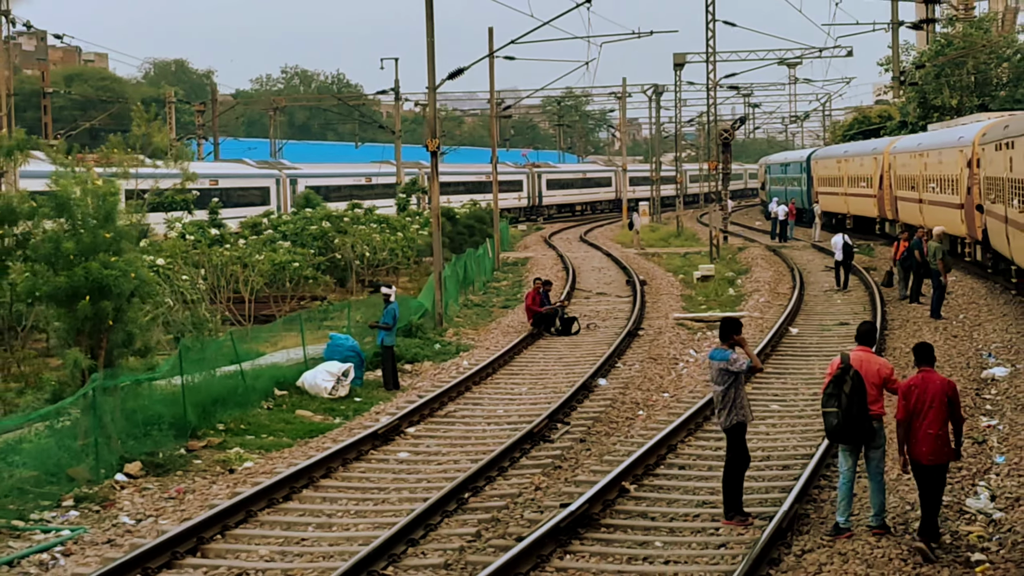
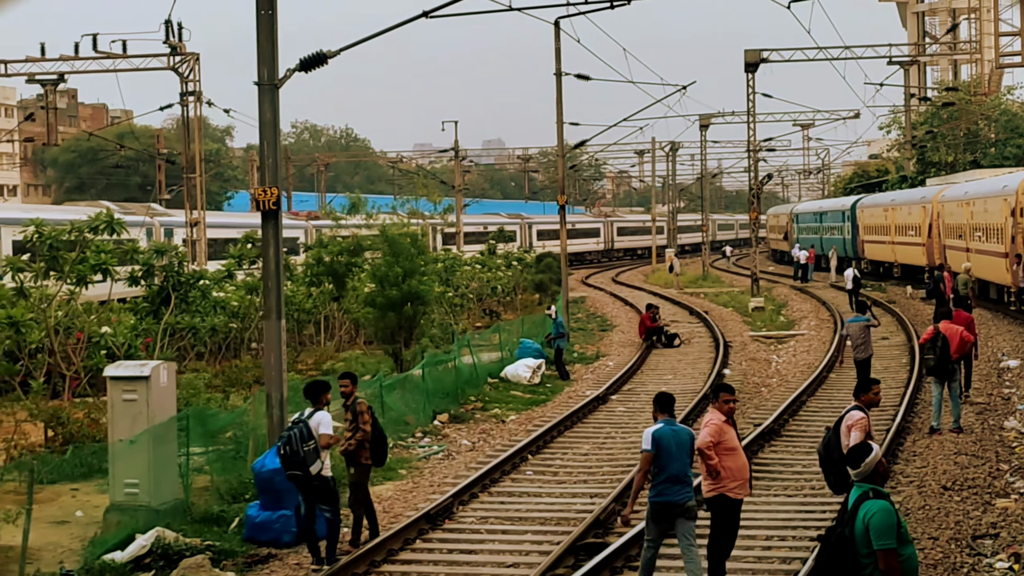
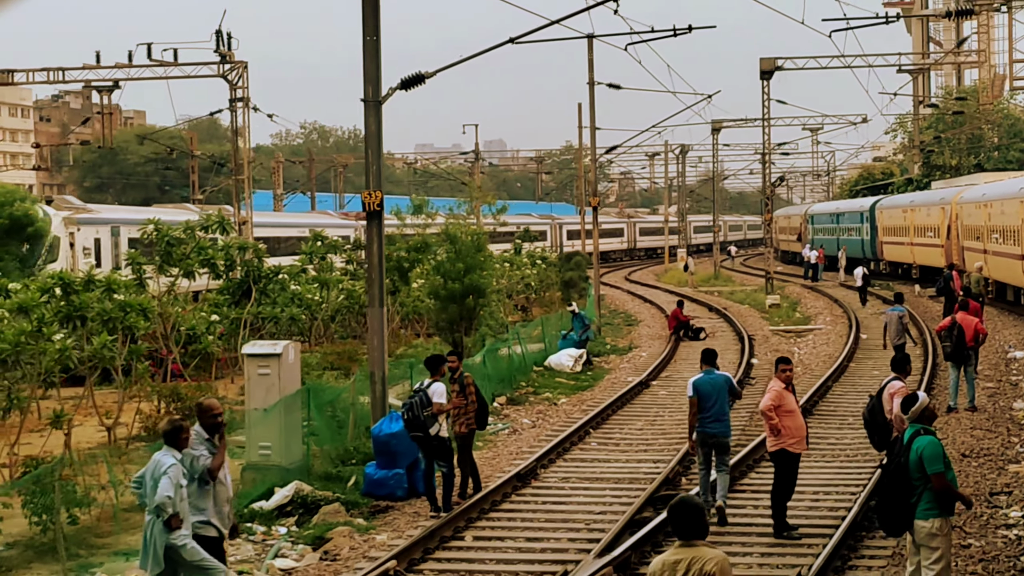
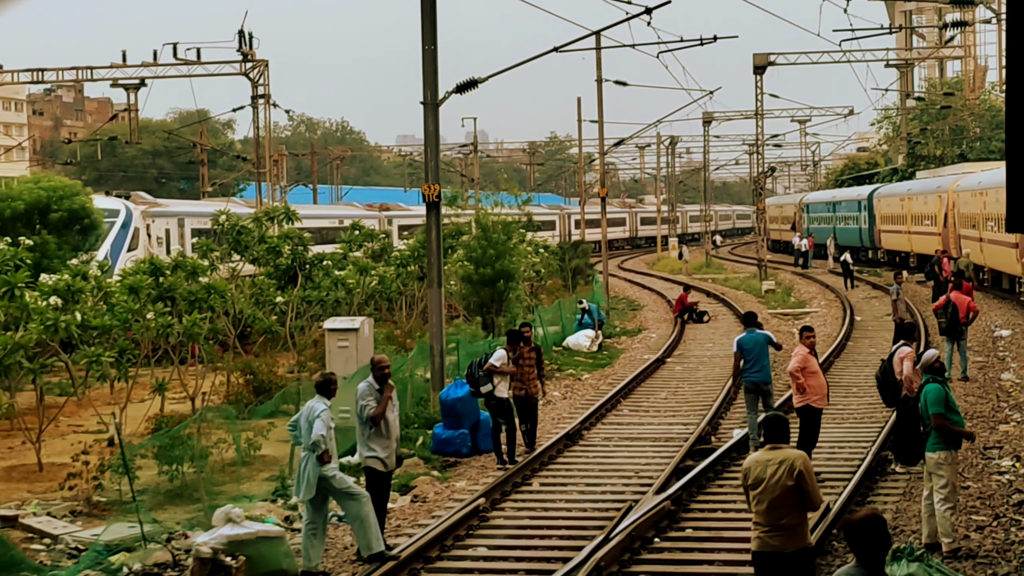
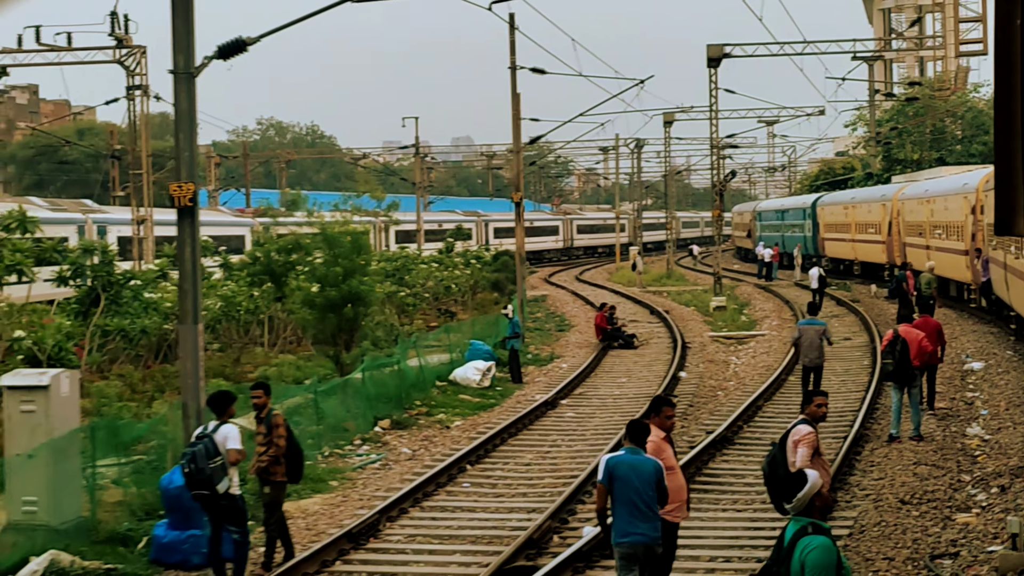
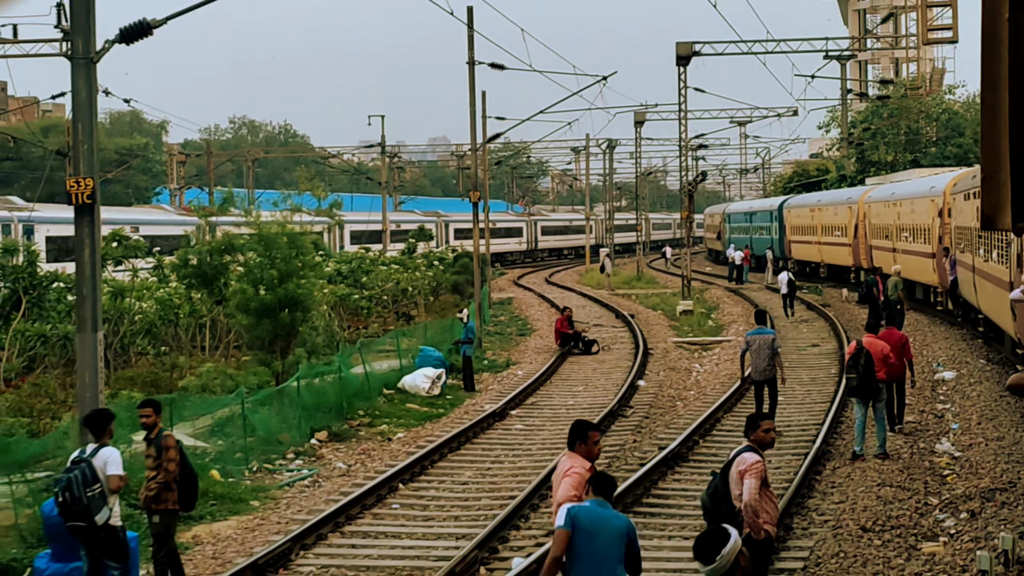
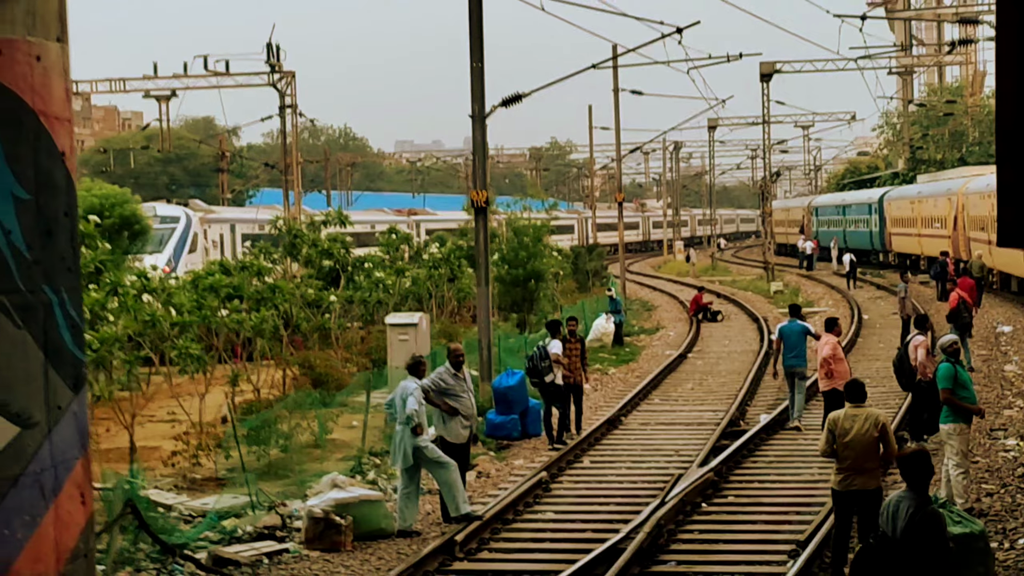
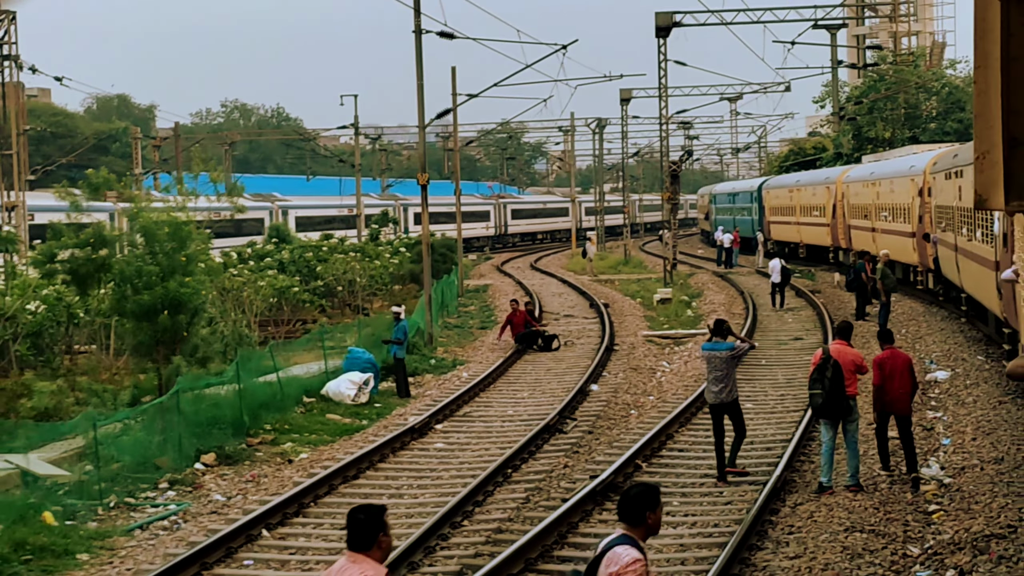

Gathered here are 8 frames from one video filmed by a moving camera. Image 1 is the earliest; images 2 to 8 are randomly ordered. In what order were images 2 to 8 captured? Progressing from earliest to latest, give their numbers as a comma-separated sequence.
8, 6, 5, 2, 3, 4, 7
